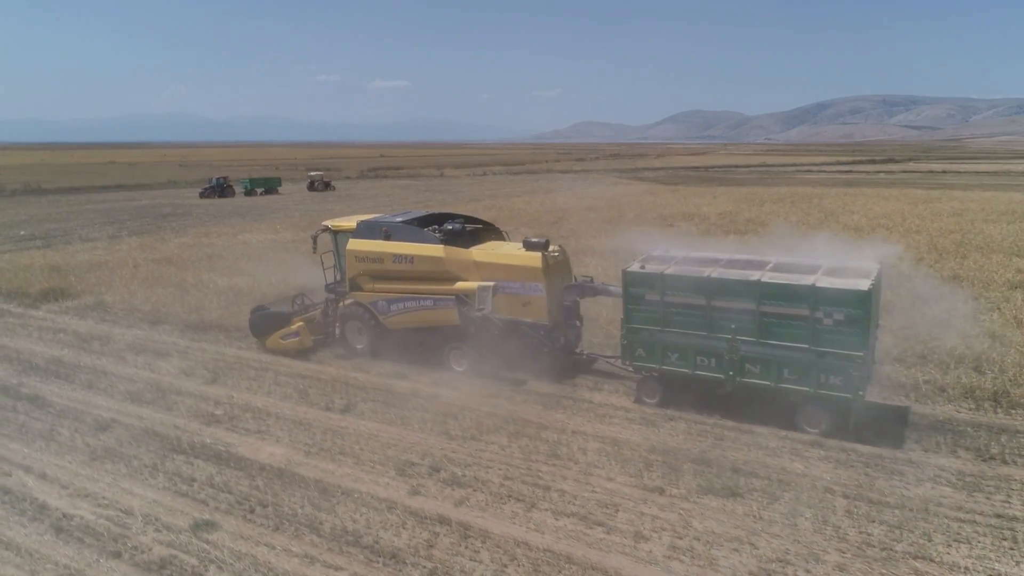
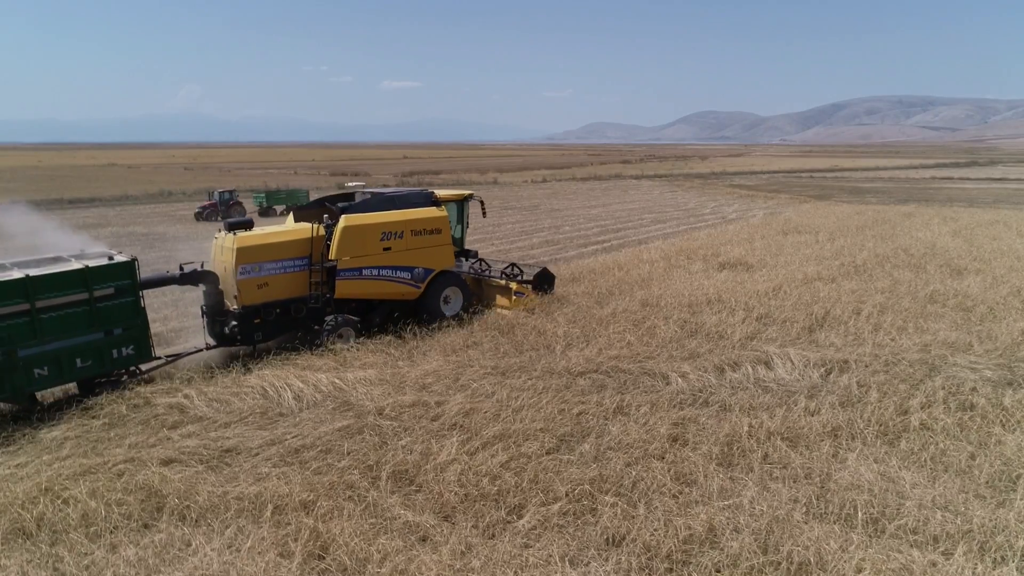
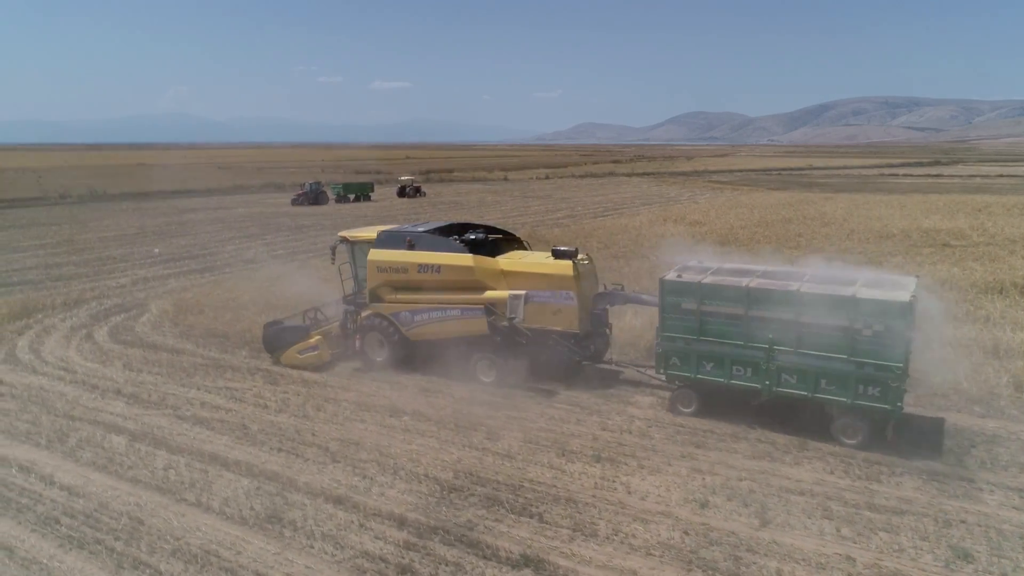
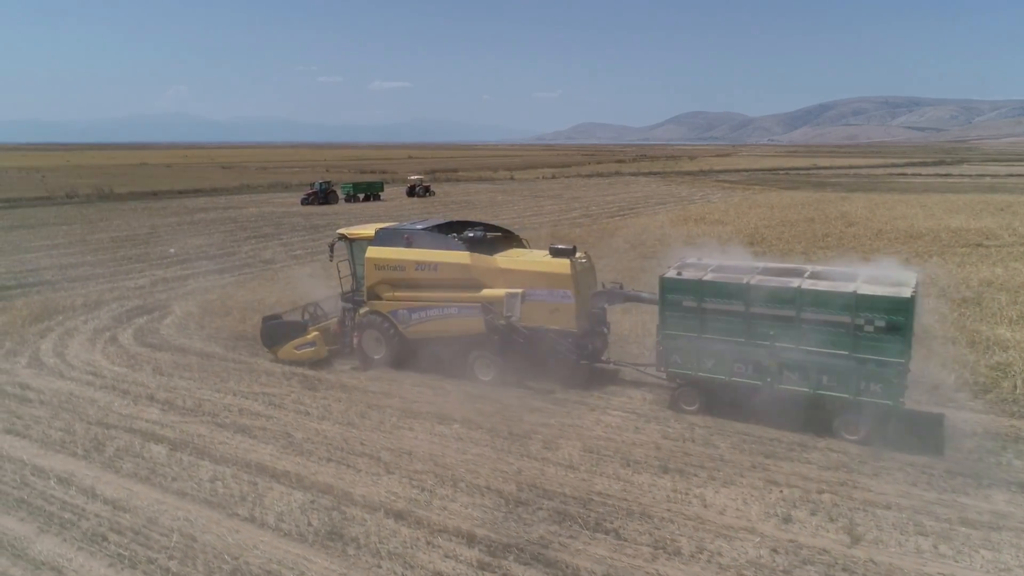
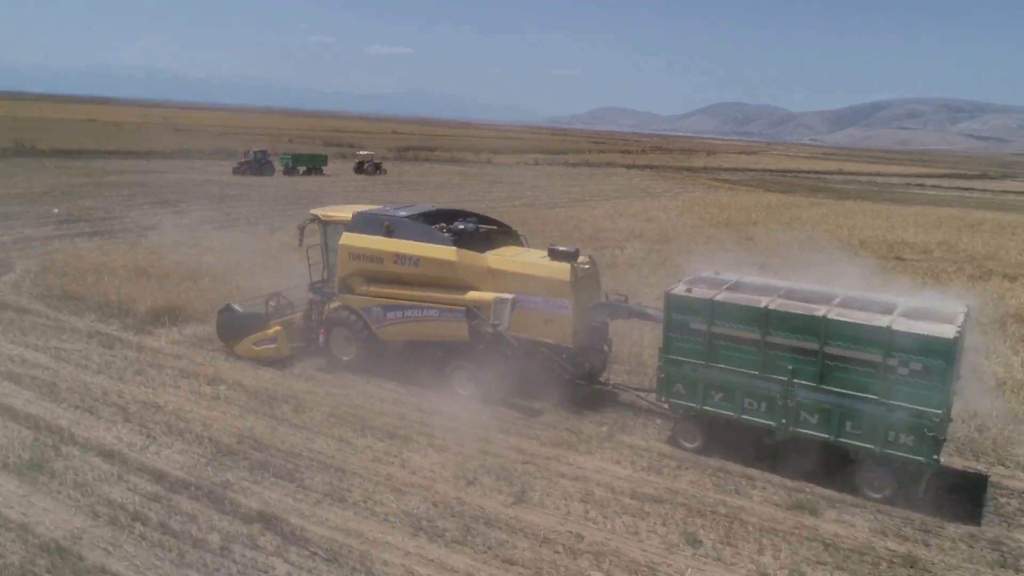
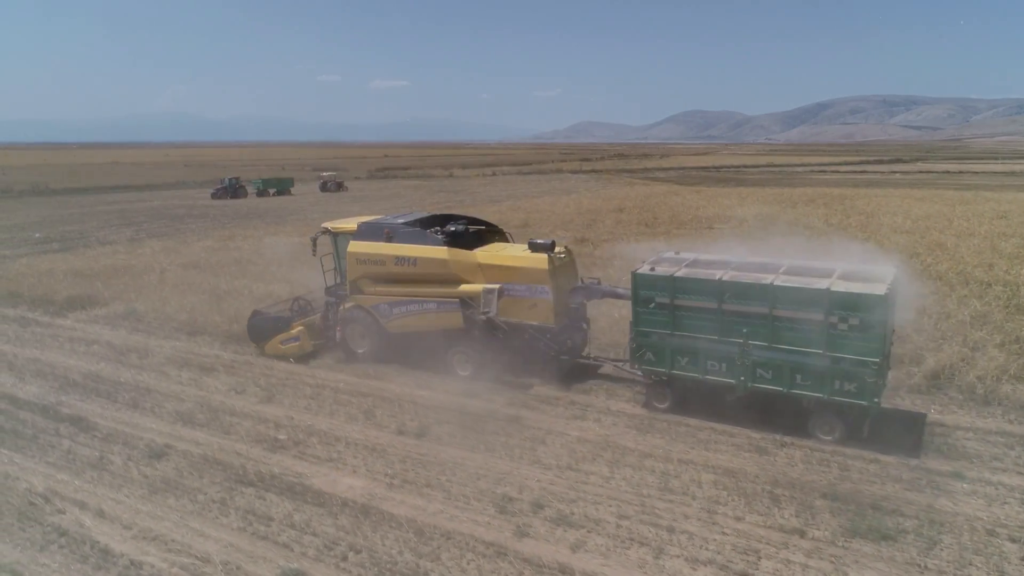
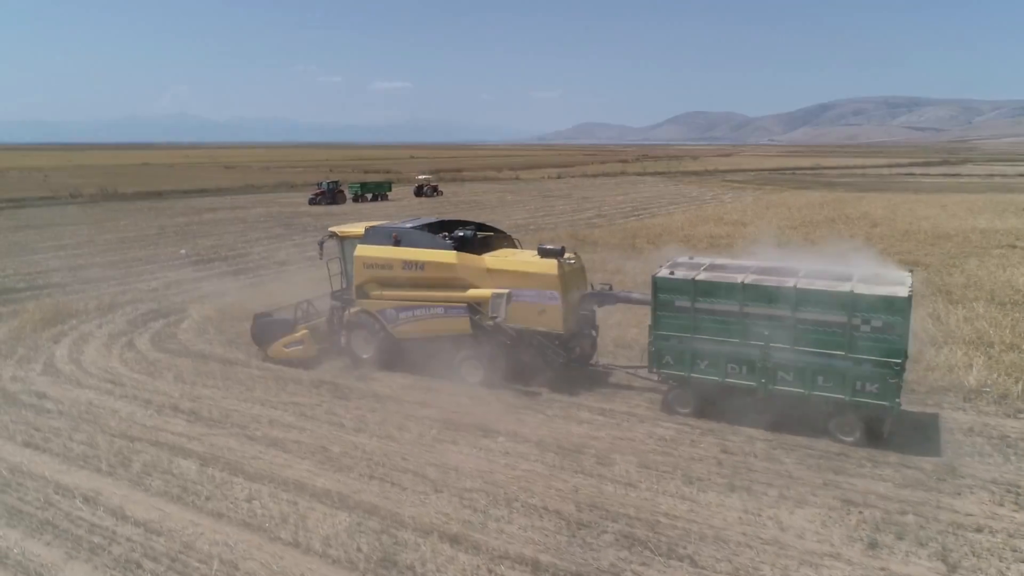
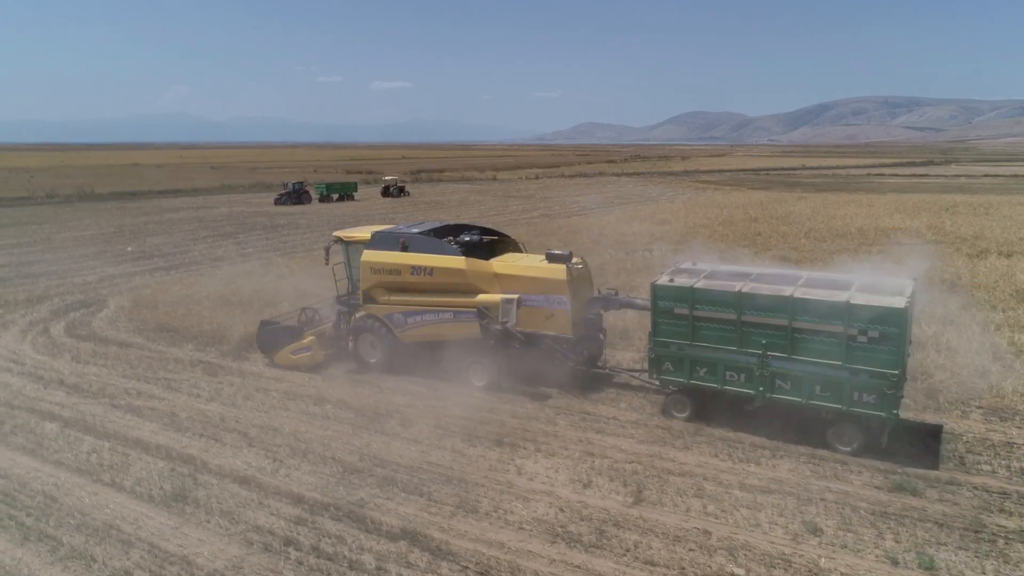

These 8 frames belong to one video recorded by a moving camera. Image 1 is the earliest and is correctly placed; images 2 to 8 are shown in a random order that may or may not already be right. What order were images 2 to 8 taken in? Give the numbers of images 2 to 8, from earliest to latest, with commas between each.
6, 5, 8, 3, 4, 7, 2
